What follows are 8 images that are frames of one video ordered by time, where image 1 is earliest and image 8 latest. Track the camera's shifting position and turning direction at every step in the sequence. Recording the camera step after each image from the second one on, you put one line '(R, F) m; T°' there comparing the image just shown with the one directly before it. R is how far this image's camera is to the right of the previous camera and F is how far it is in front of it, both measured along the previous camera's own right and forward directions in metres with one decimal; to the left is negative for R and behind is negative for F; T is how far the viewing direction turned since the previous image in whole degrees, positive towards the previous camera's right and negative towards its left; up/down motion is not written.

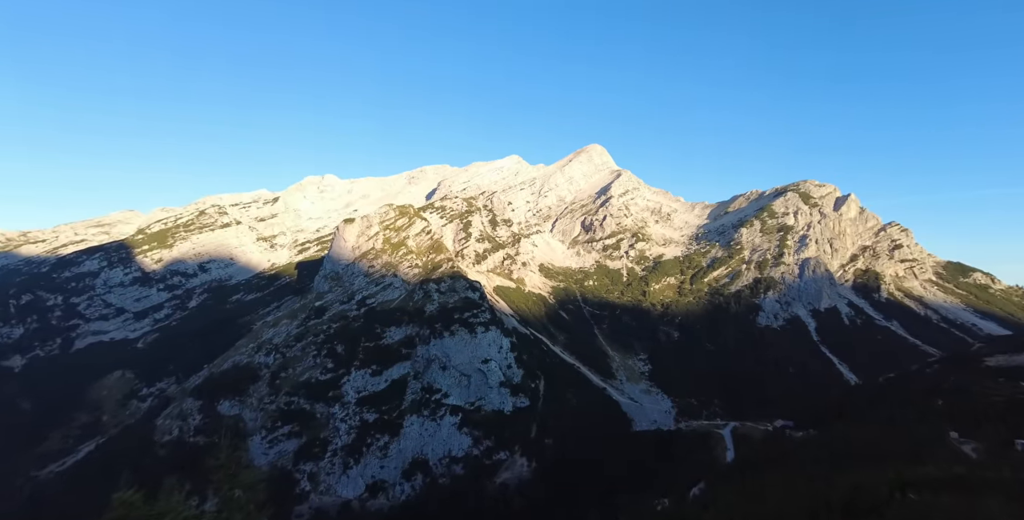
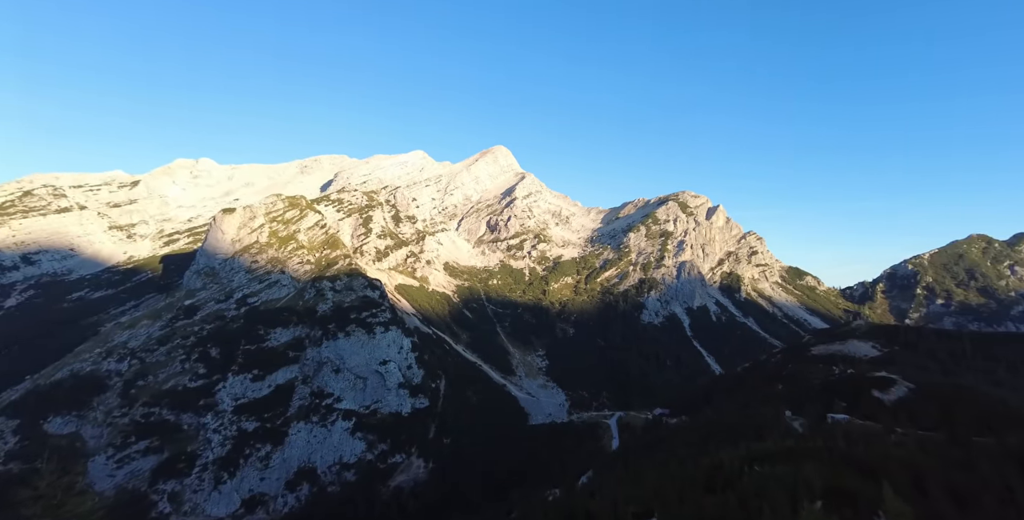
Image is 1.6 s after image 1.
(+1.4, -11.2) m; +10°
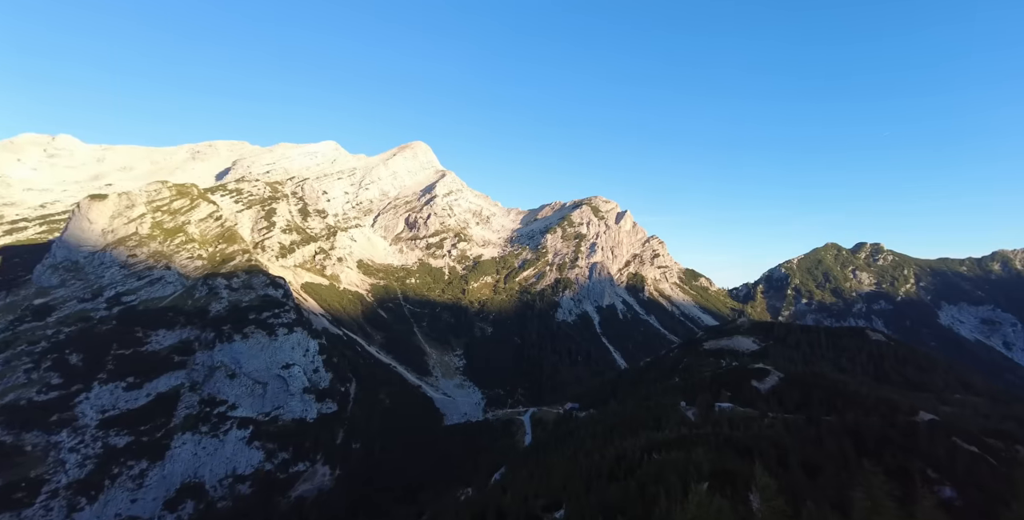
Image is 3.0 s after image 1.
(+0.6, -5.0) m; +8°
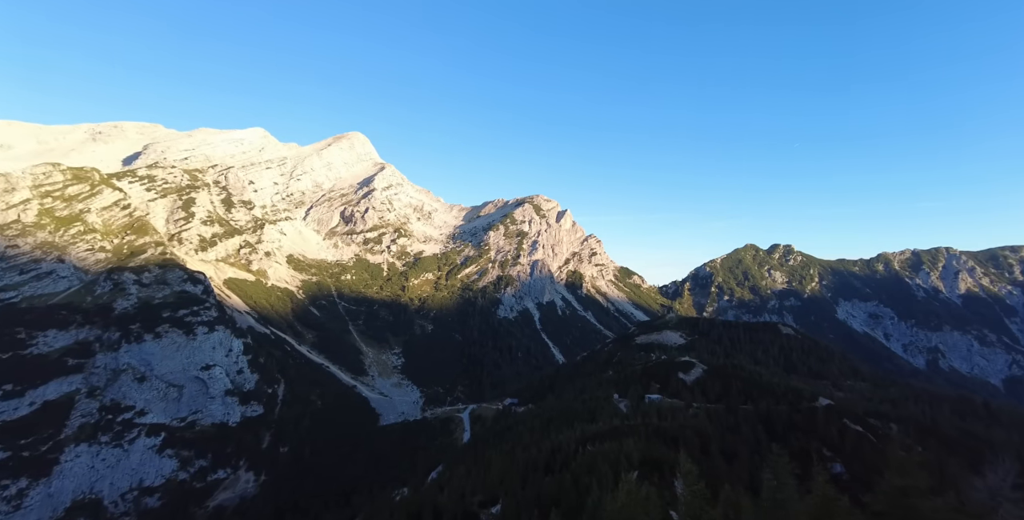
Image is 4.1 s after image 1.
(+0.4, -2.3) m; +6°
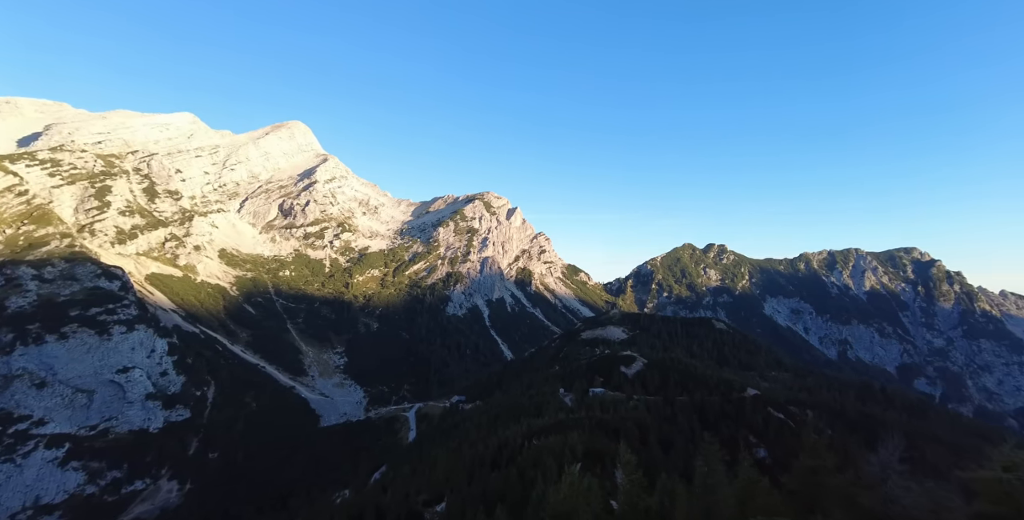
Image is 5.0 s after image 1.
(+0.2, -1.5) m; +5°
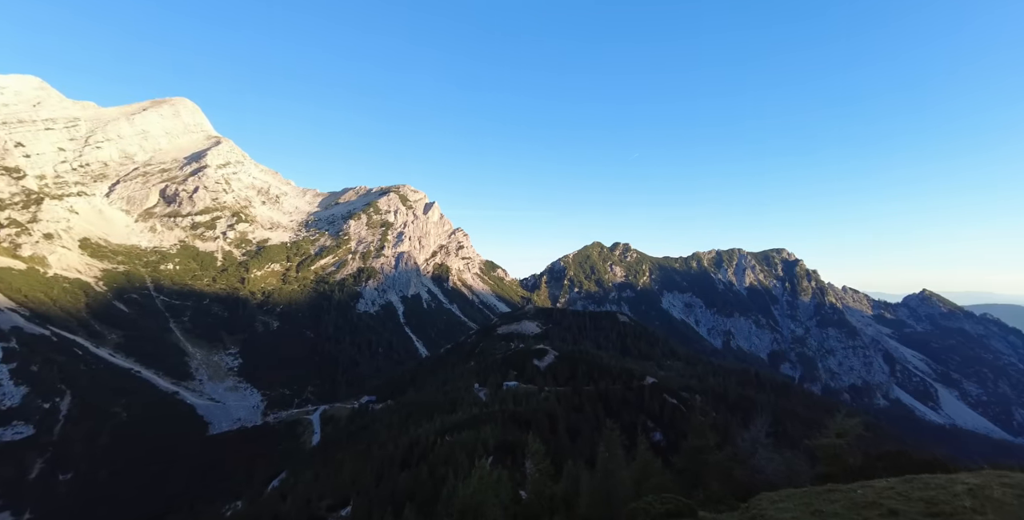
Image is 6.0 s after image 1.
(+0.3, -1.5) m; +8°
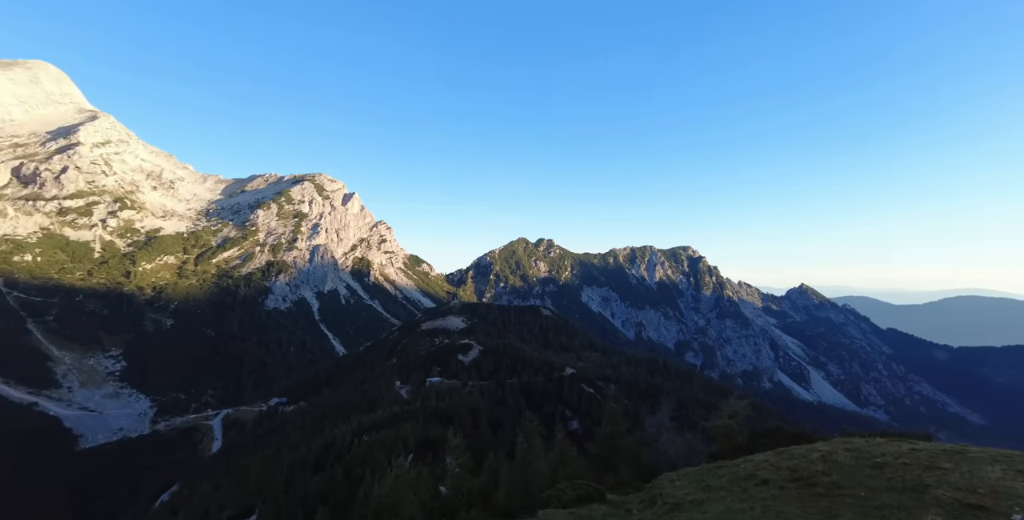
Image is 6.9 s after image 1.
(+0.6, -0.4) m; +7°
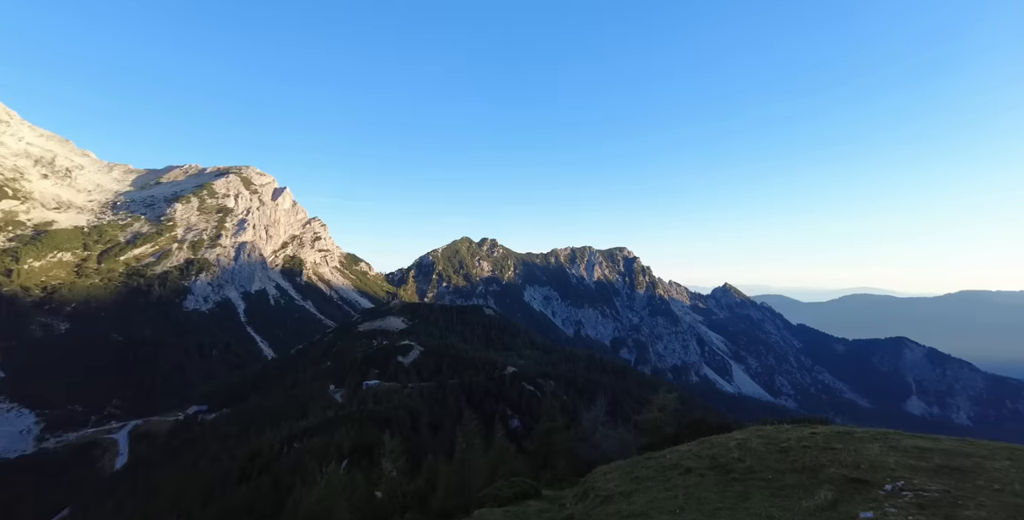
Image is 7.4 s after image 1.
(+0.5, +0.3) m; +6°
